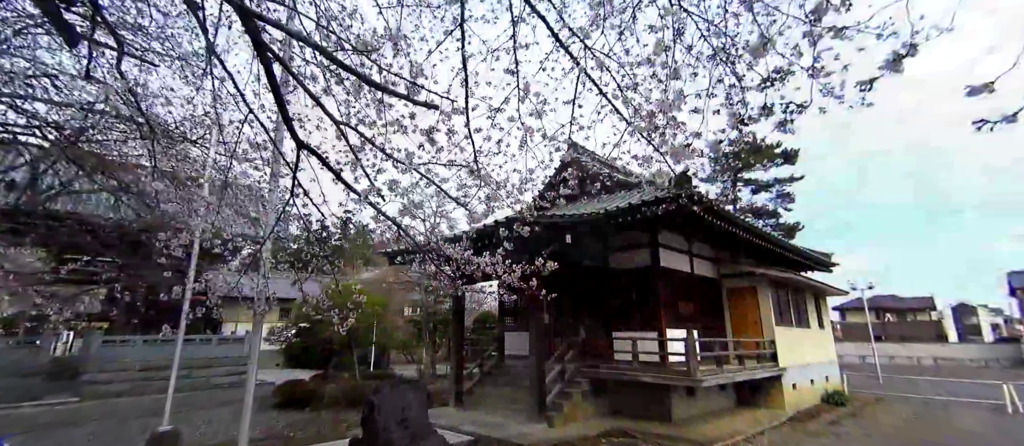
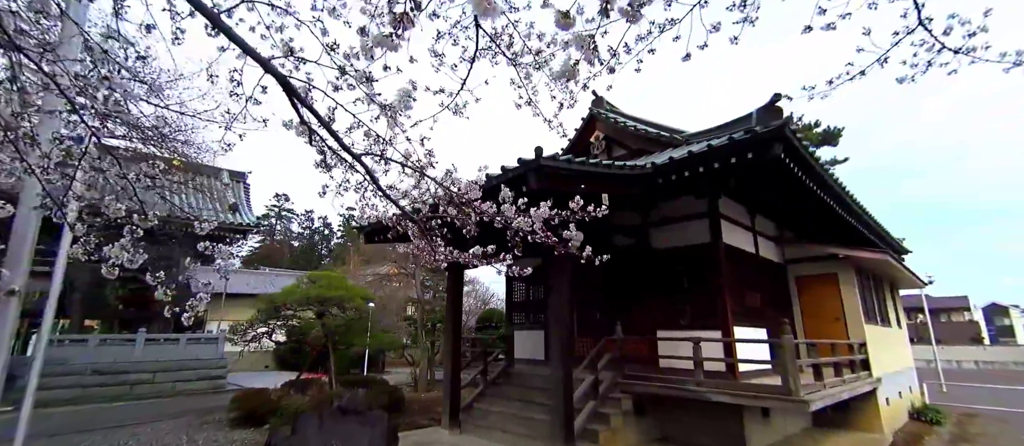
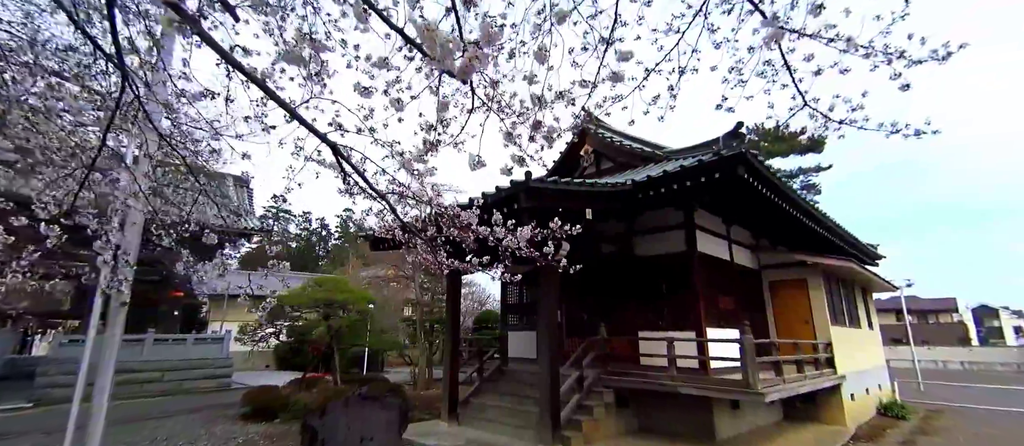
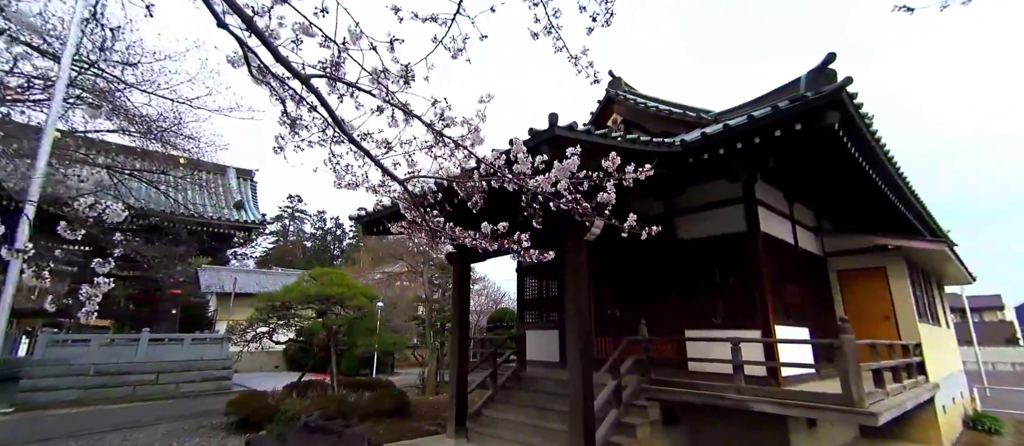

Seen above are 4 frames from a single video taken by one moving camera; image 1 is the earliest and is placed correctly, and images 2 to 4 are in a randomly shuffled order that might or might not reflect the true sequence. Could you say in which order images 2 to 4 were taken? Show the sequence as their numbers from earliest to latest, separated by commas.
3, 2, 4
